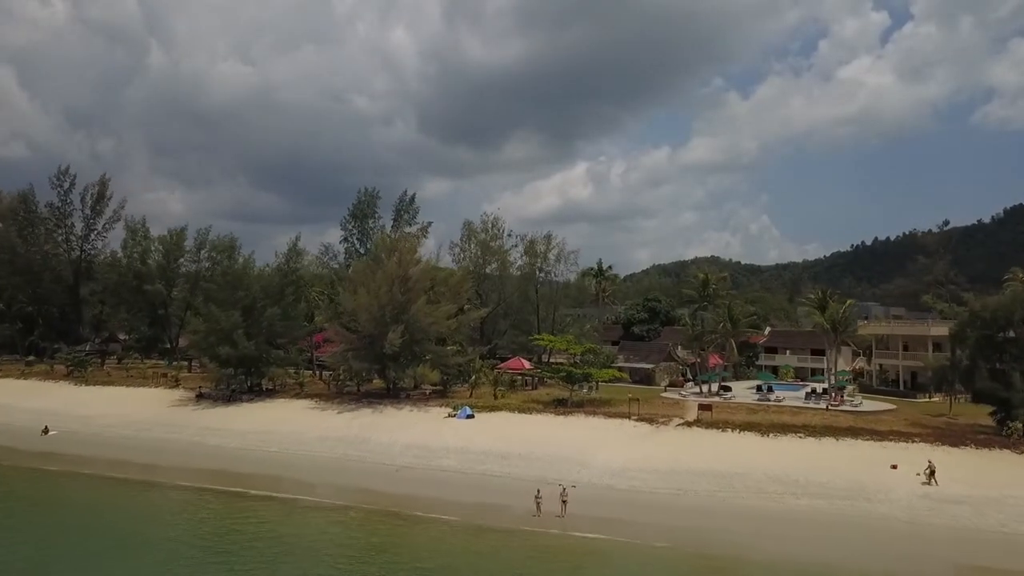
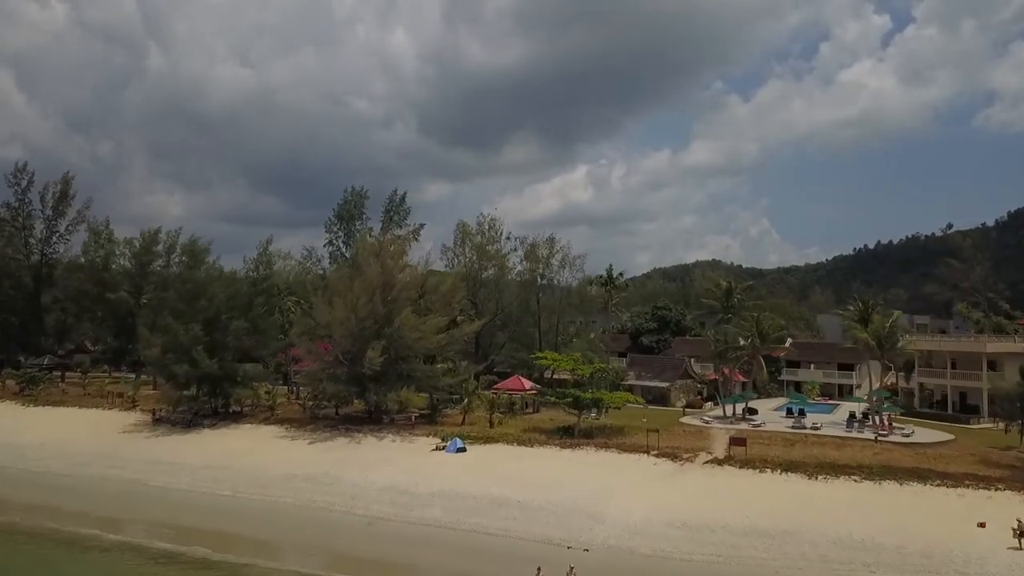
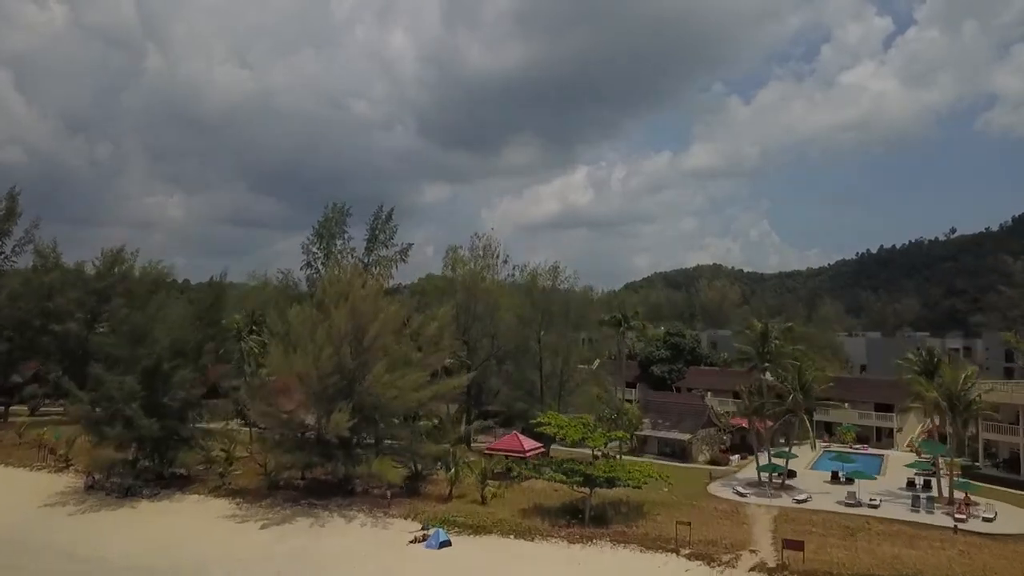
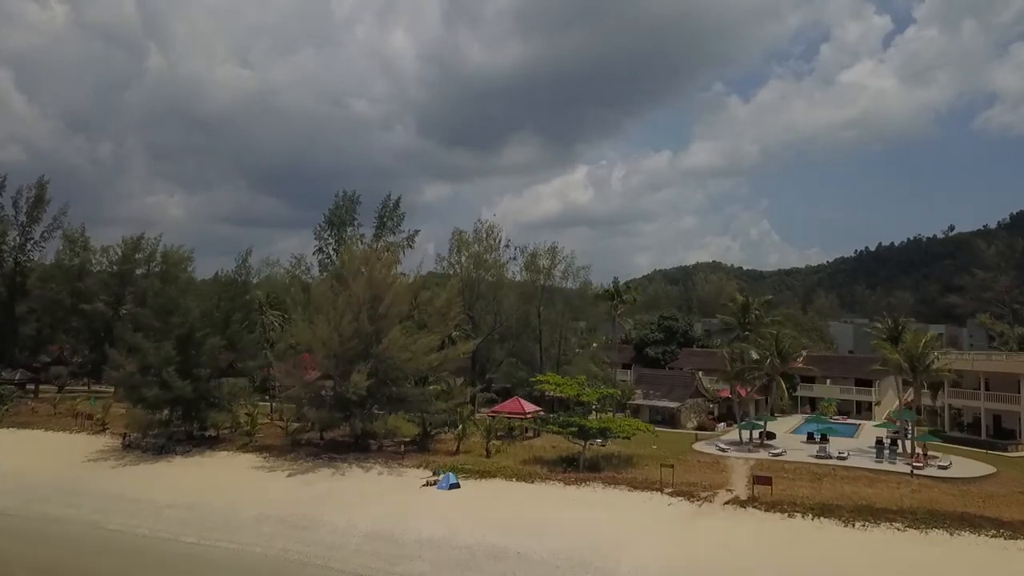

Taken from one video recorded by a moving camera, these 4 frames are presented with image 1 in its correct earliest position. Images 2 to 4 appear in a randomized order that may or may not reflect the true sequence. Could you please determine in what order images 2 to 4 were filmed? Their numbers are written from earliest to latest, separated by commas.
2, 4, 3
